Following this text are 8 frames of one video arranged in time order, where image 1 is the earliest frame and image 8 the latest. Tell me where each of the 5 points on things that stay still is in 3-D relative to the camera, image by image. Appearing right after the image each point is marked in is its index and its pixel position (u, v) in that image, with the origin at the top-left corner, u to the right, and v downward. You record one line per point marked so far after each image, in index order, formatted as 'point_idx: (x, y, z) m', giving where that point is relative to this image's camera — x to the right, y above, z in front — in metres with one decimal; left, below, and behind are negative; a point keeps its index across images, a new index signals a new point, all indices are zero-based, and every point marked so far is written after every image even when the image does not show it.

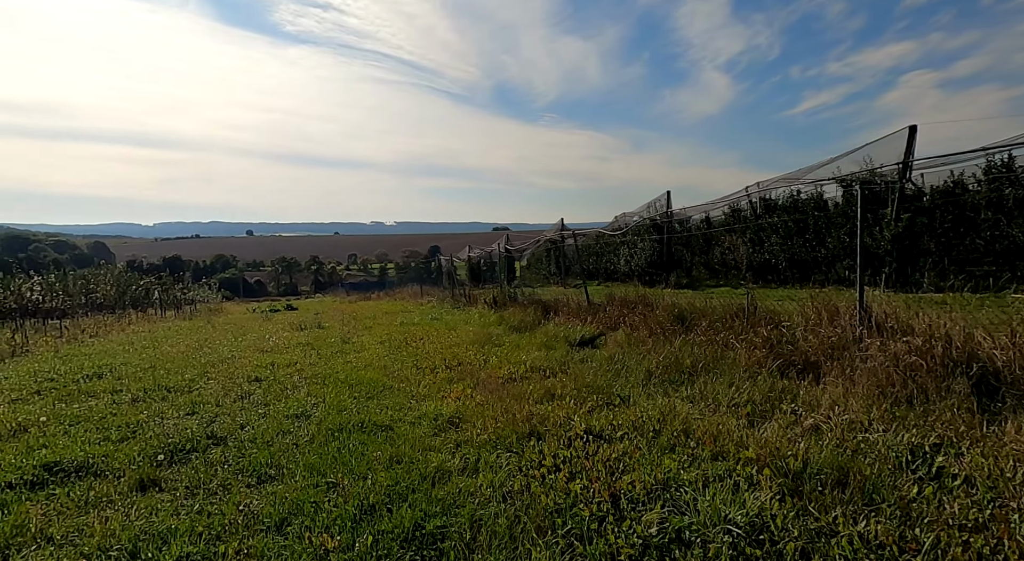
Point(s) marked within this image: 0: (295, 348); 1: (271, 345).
0: (-3.8, -1.2, +9.2) m
1: (-4.4, -1.2, +9.6) m
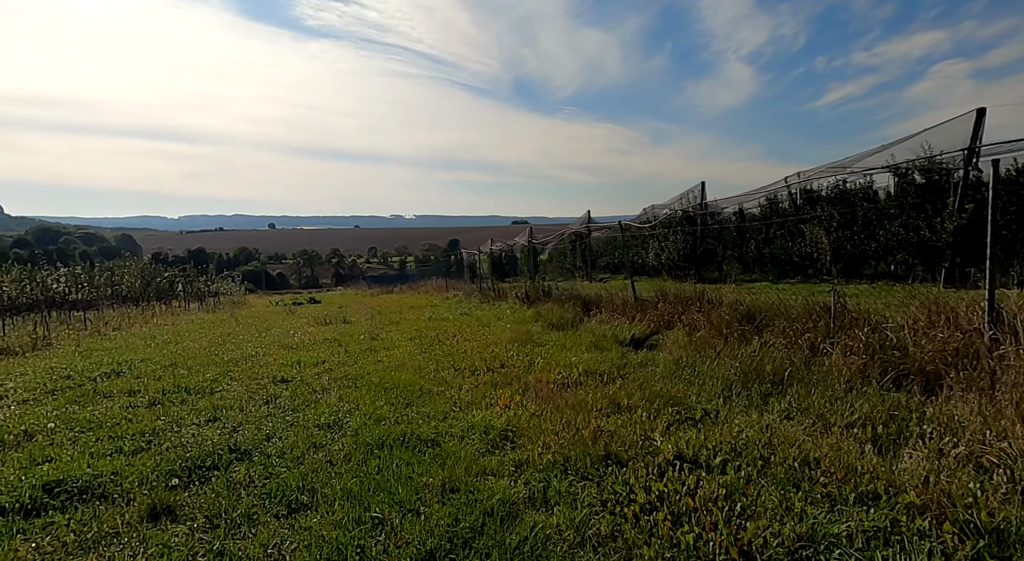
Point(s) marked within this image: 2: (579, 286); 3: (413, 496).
0: (-3.2, -1.1, +8.8) m
1: (-3.7, -1.1, +9.1) m
2: (+1.4, -0.1, +10.7) m
3: (-0.5, -1.2, +2.9) m
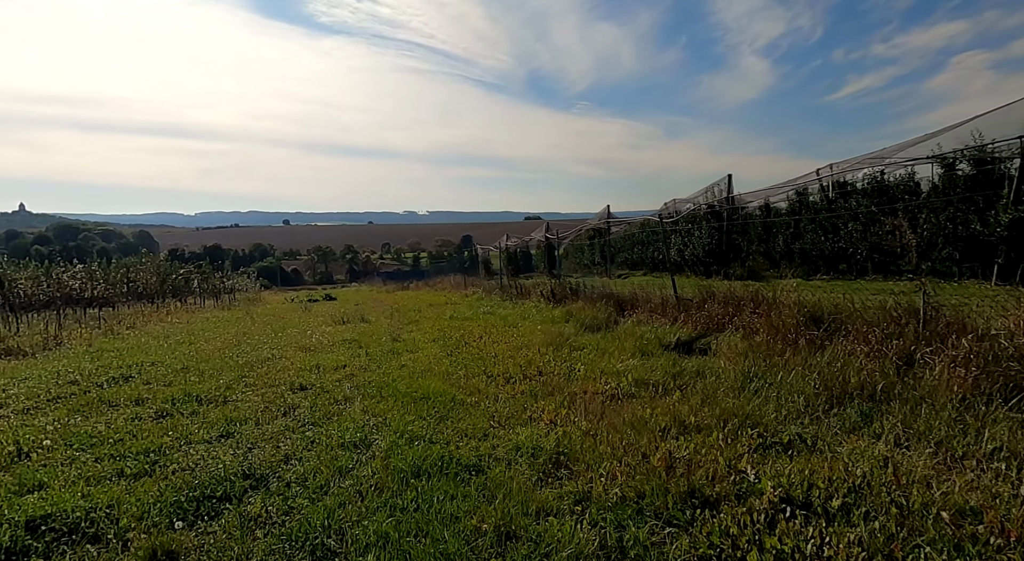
0: (-2.7, -1.0, +8.3) m
1: (-3.3, -1.0, +8.7) m
2: (+1.9, -0.1, +10.2) m
3: (-0.2, -1.2, +2.4) m
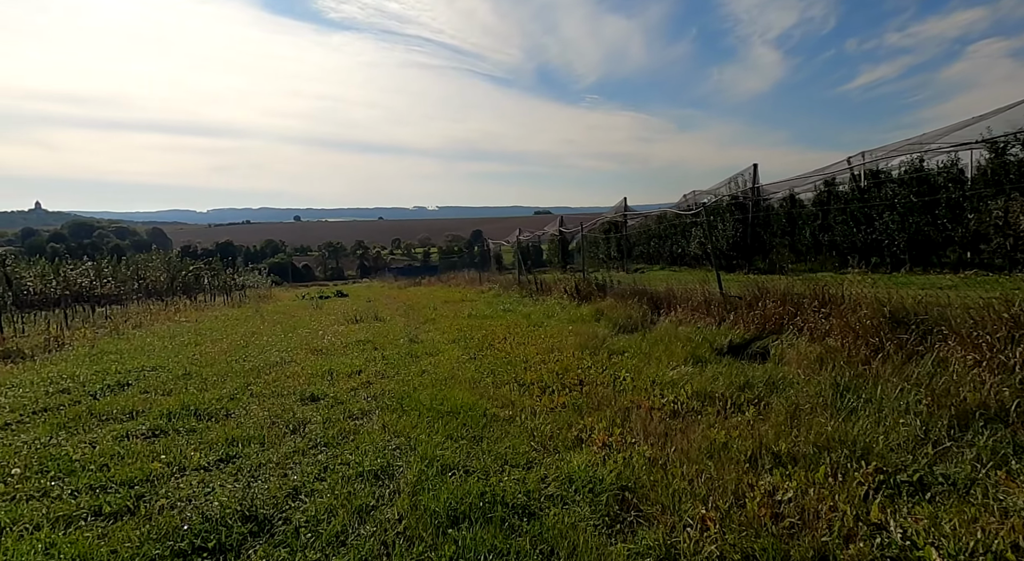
0: (-2.3, -1.0, +7.8) m
1: (-2.9, -1.0, +8.2) m
2: (+2.3, 0.0, +9.5) m
3: (+0.1, -1.2, +1.7) m
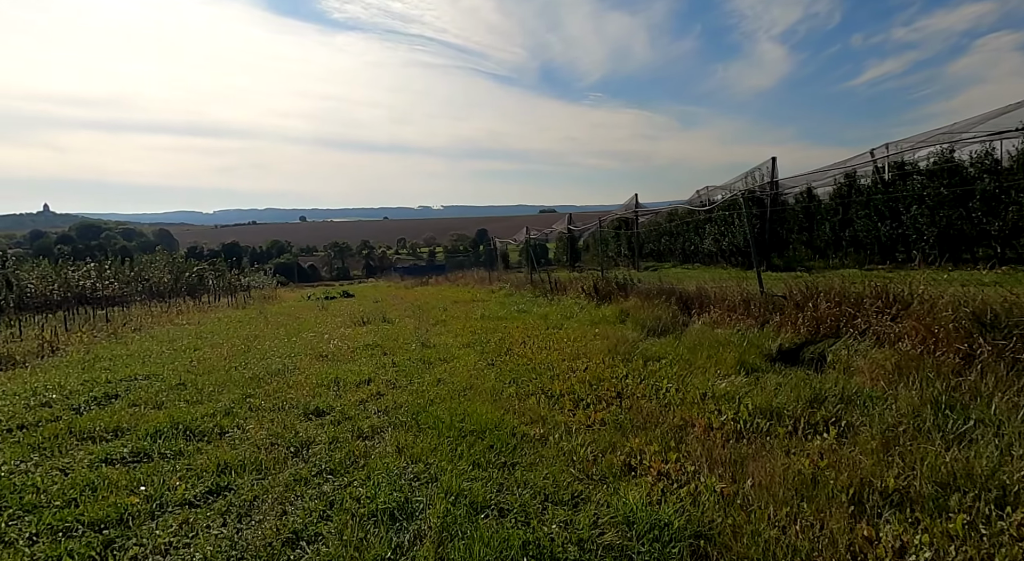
0: (-2.1, -1.0, +7.3) m
1: (-2.6, -1.0, +7.7) m
2: (+2.6, 0.0, +9.0) m
3: (+0.3, -1.2, +1.2) m
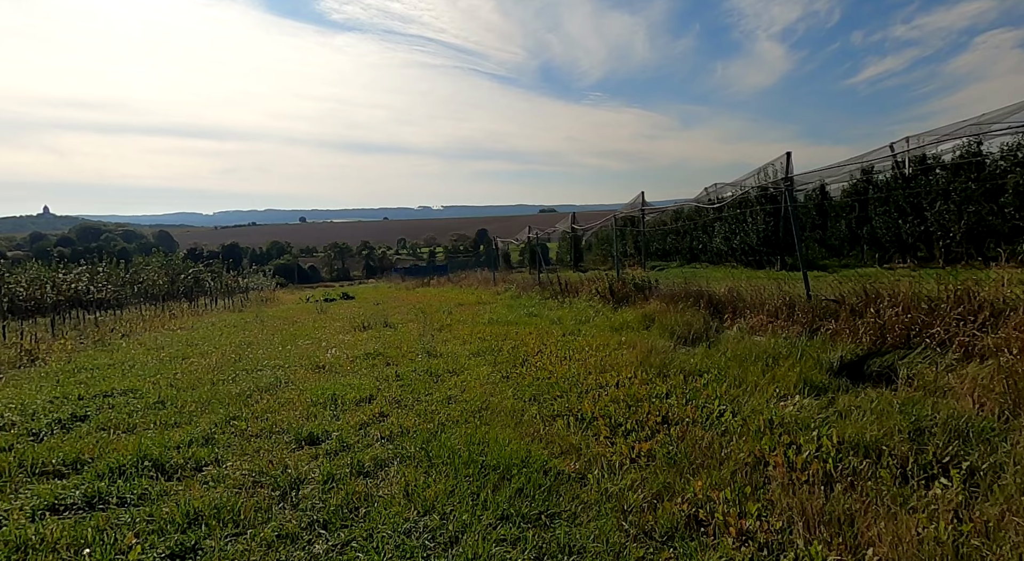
0: (-1.9, -1.0, +6.6) m
1: (-2.4, -1.0, +7.0) m
2: (+2.8, 0.0, +8.3) m
3: (+0.4, -1.2, +0.6) m
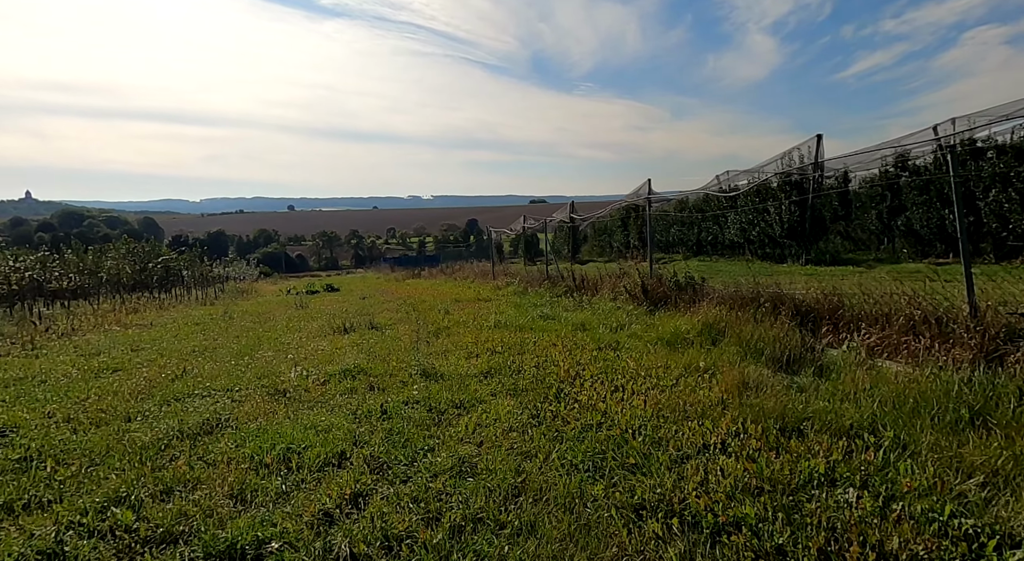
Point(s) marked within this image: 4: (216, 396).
0: (-1.7, -1.0, +4.9) m
1: (-2.2, -1.0, +5.3) m
2: (+3.0, +0.1, +6.7) m
3: (+0.8, -1.3, -1.0) m
4: (-2.8, -1.1, +4.9) m
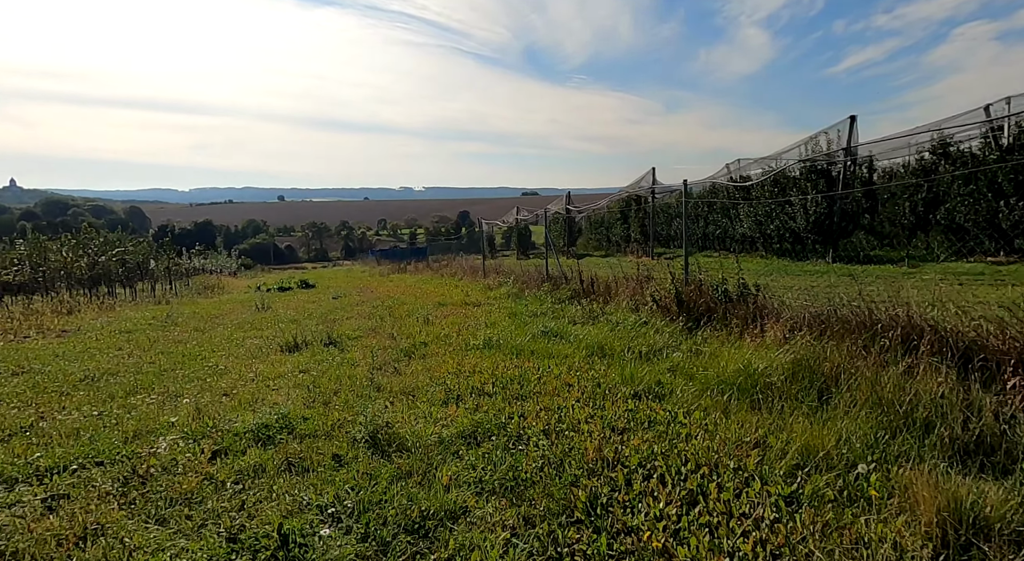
0: (-1.7, -1.1, +3.1) m
1: (-2.2, -1.1, +3.5) m
2: (+3.0, -0.1, +4.9) m
3: (+0.9, -1.5, -2.9) m
4: (-2.8, -1.2, +3.0) m
